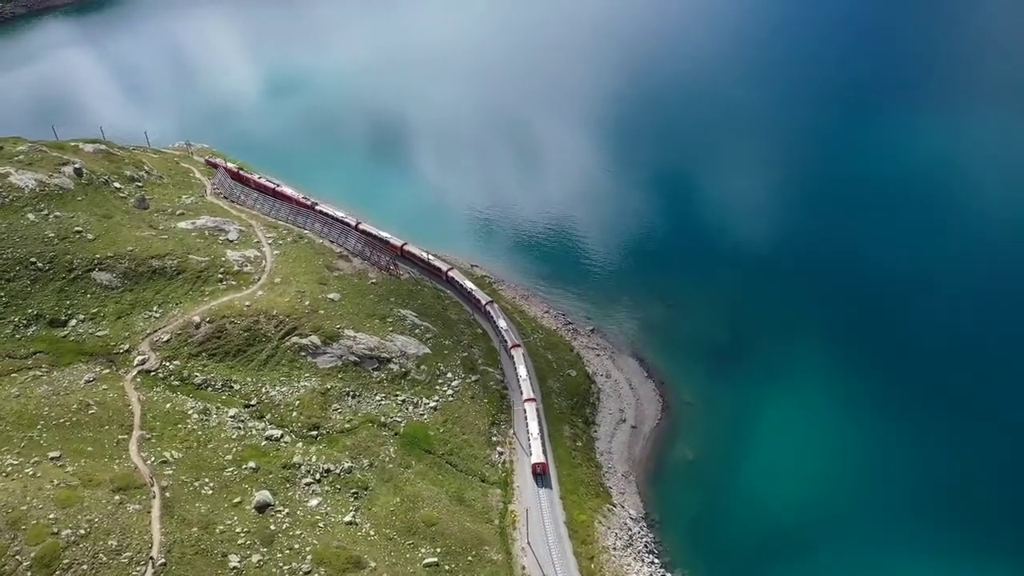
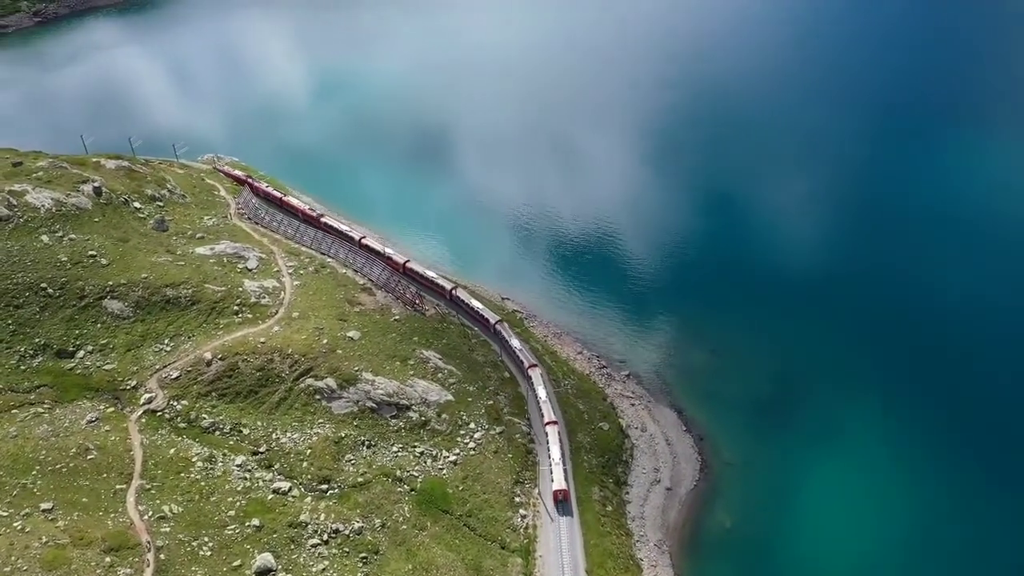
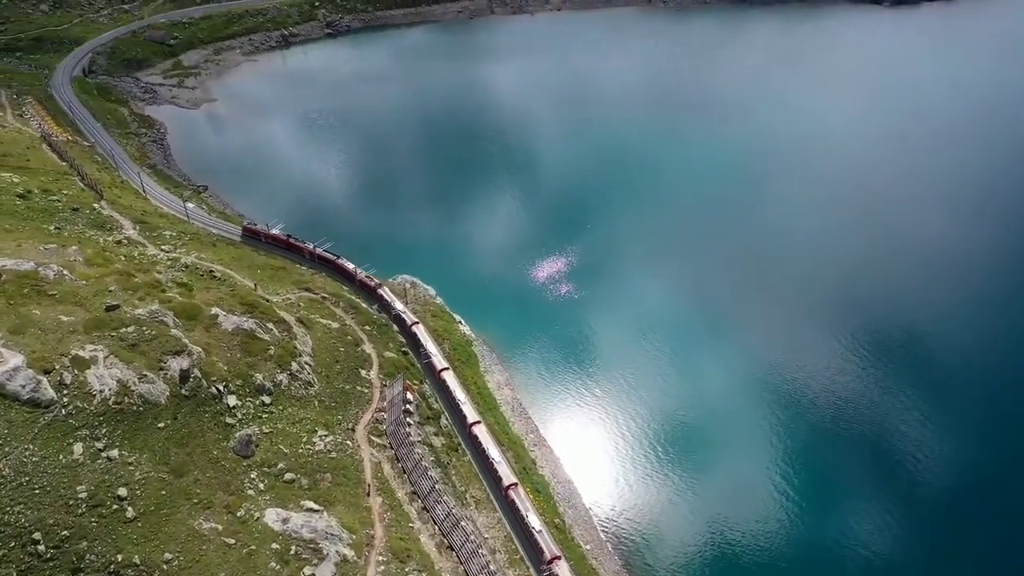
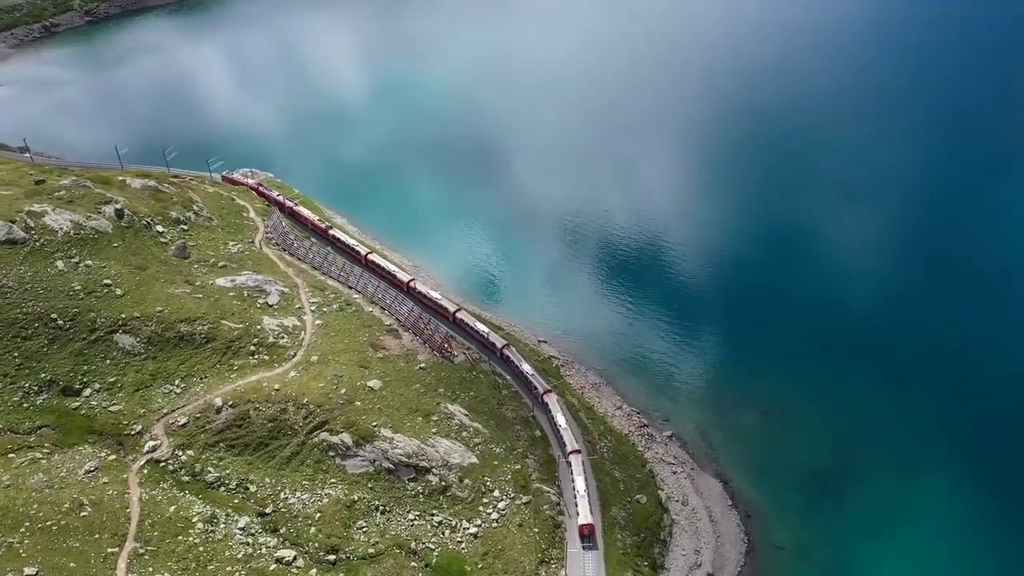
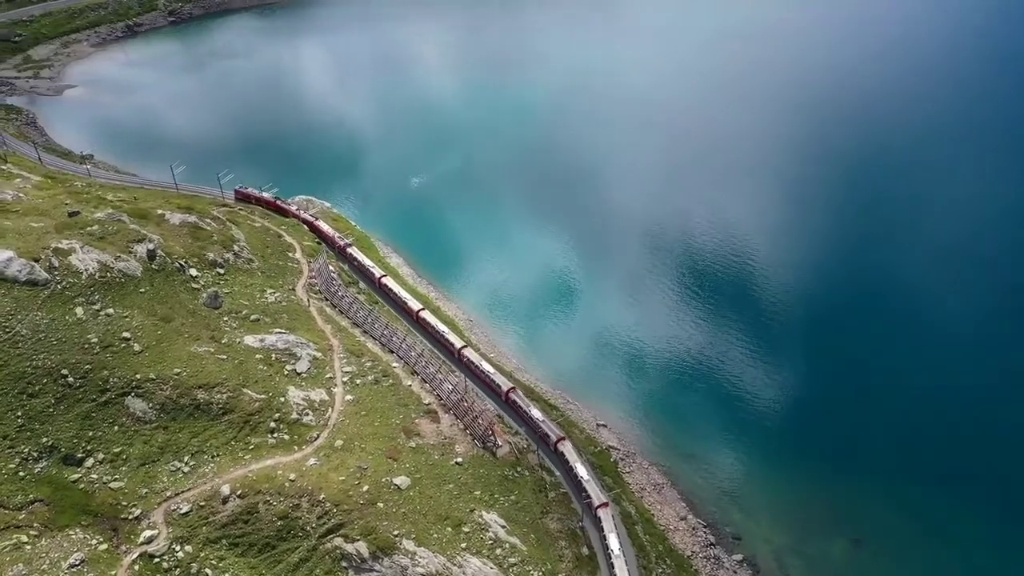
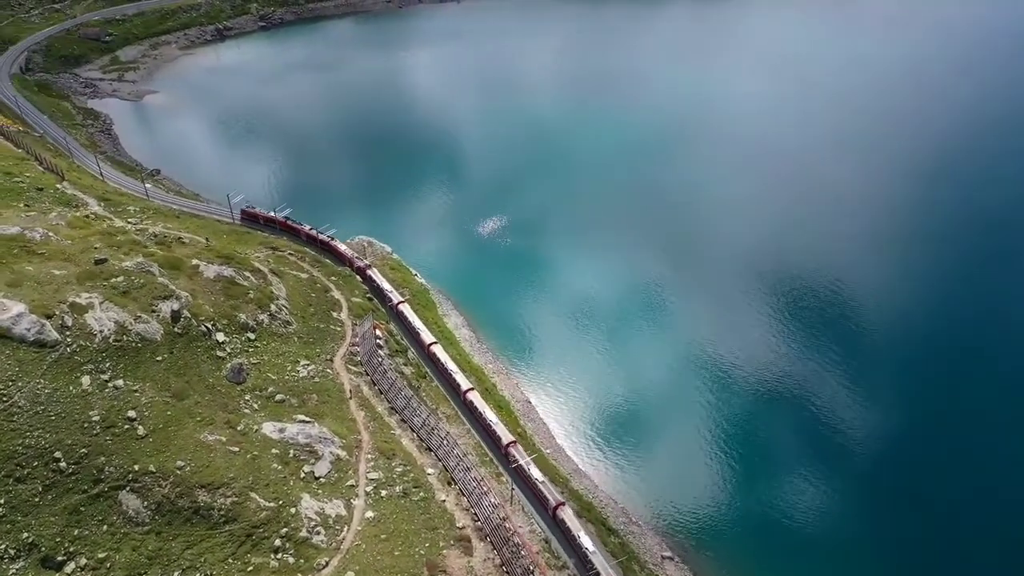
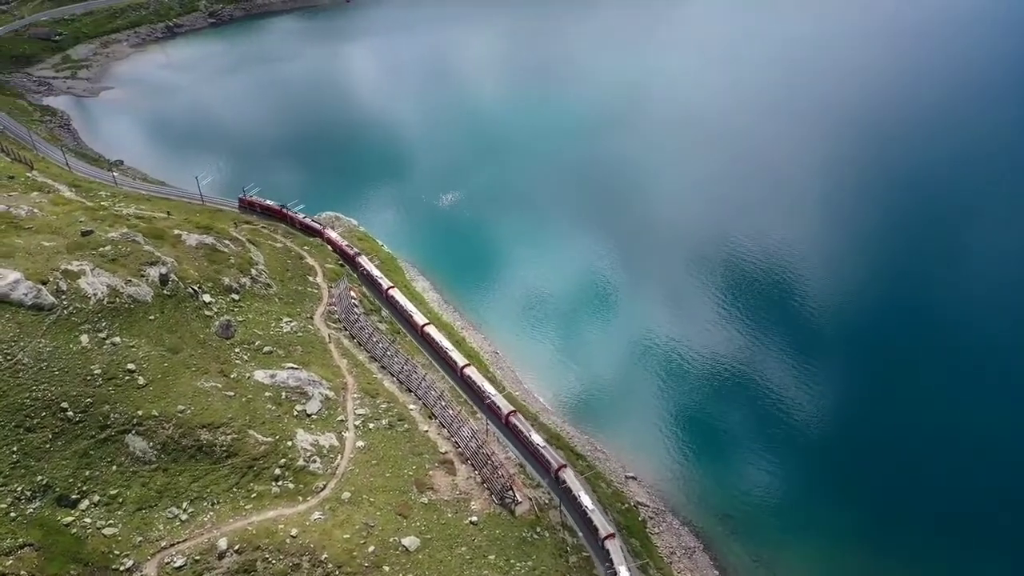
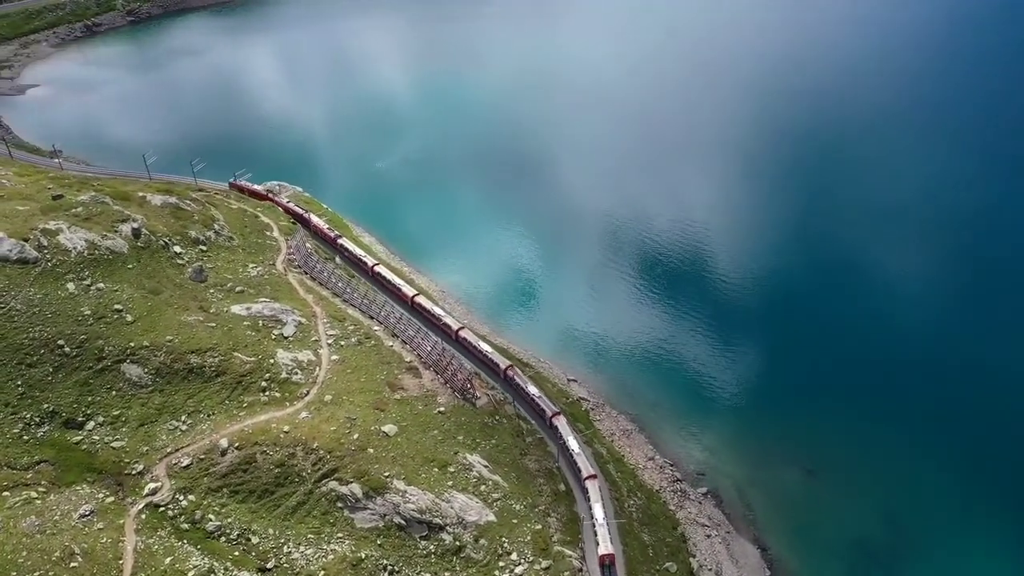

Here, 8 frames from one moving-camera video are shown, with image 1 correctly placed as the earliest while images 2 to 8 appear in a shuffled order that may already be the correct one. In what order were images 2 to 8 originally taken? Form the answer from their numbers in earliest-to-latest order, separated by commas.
2, 4, 8, 5, 7, 6, 3
